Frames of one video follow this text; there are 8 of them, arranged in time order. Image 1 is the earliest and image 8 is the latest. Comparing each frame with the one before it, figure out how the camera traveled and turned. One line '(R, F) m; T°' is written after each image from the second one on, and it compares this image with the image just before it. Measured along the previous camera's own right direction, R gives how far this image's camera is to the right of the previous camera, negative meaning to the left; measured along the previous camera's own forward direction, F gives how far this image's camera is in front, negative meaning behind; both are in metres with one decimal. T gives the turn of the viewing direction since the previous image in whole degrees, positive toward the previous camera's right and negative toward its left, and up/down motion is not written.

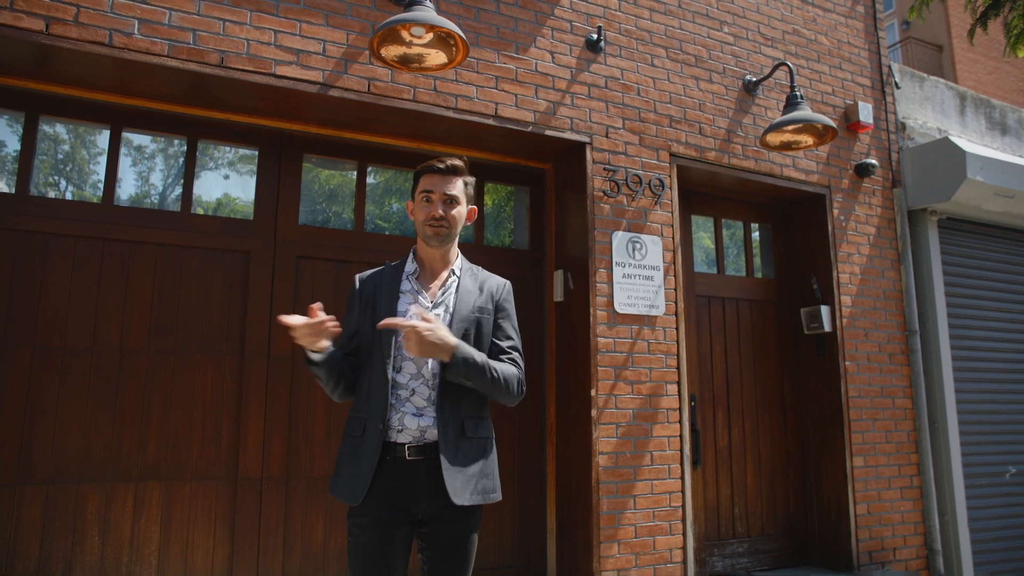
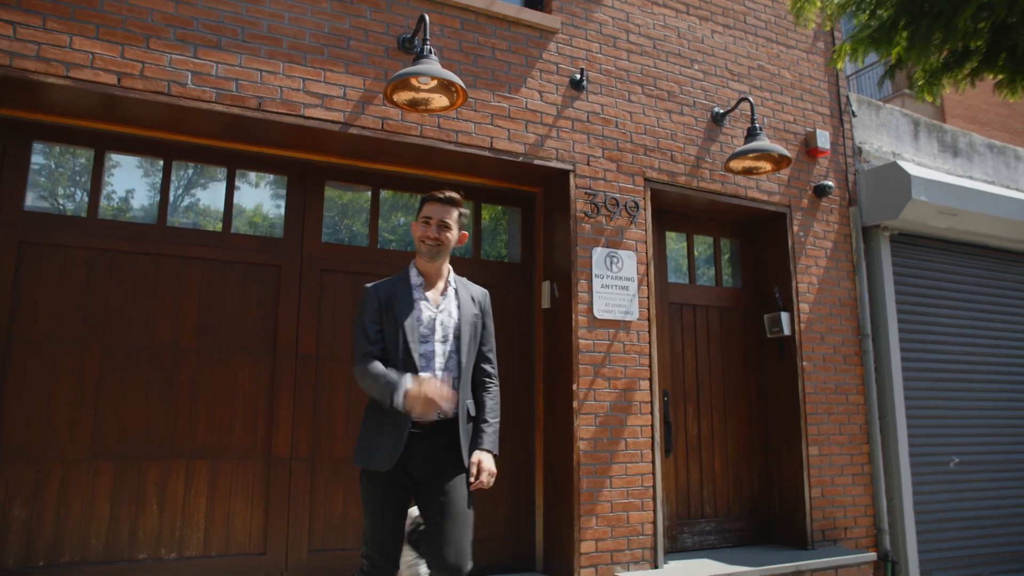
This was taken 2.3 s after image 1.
(0.0, -0.6) m; 0°
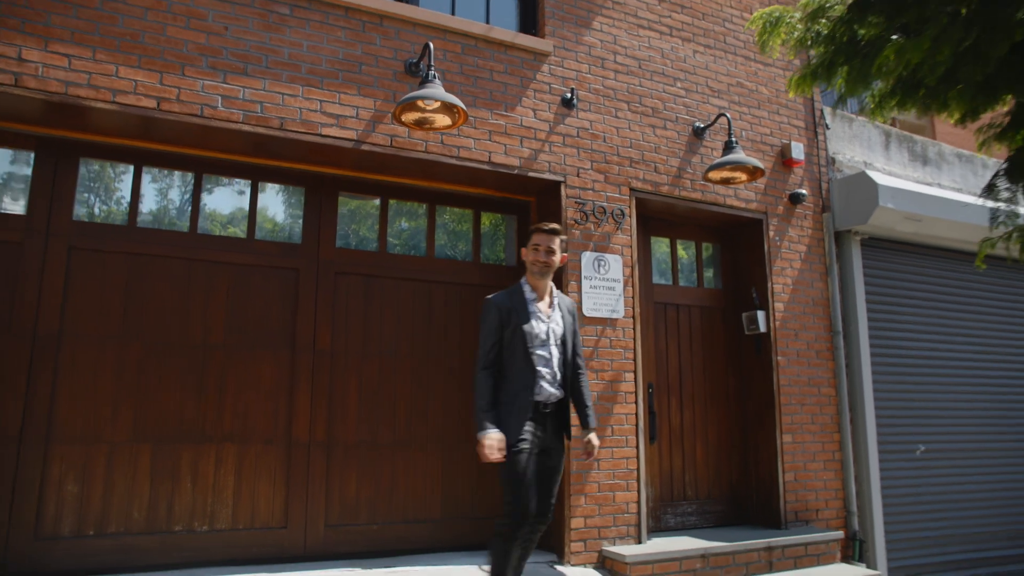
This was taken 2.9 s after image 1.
(0.0, -0.5) m; 0°
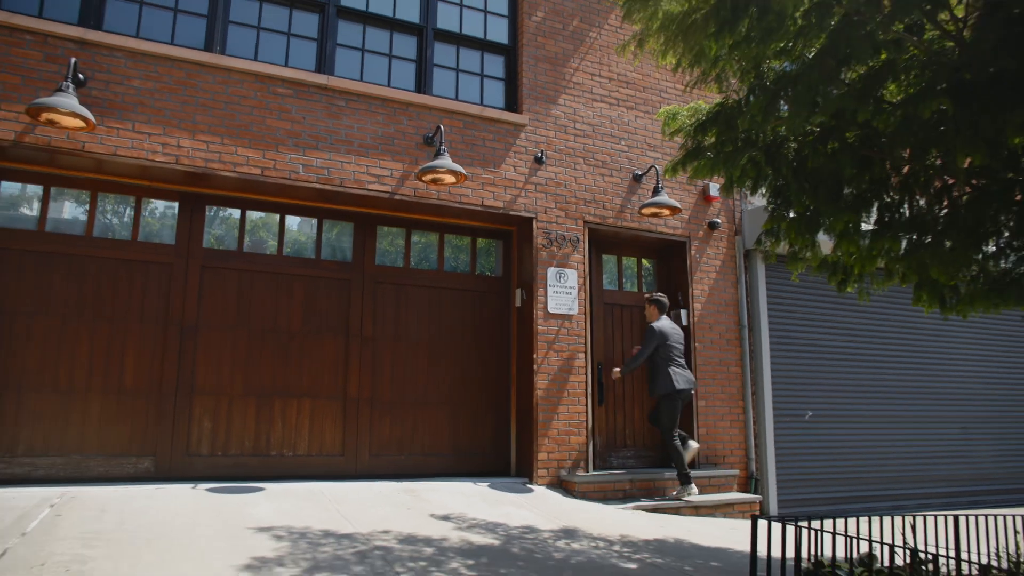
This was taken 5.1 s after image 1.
(+0.2, -2.2) m; 0°
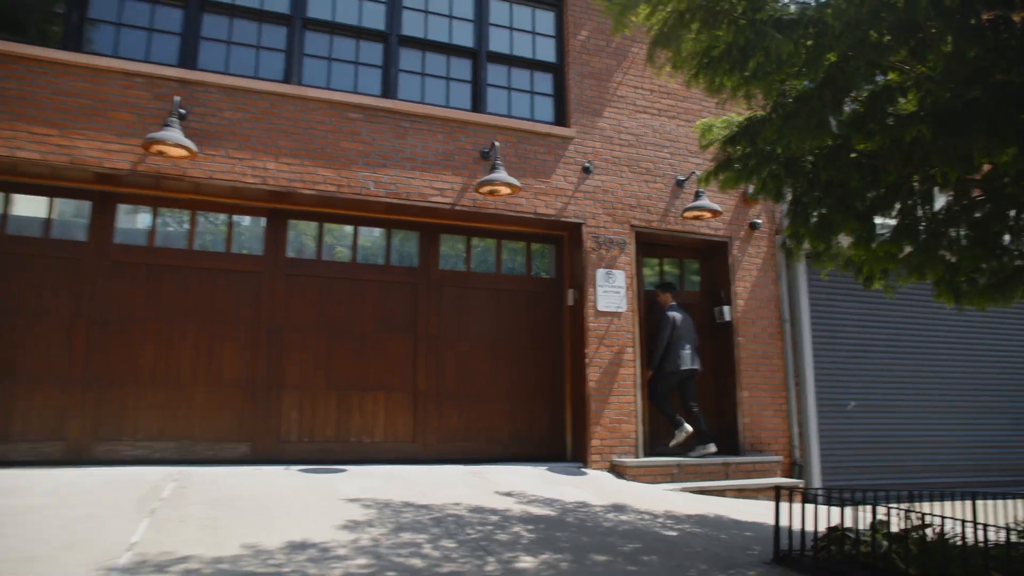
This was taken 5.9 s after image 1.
(0.0, -0.7) m; -4°
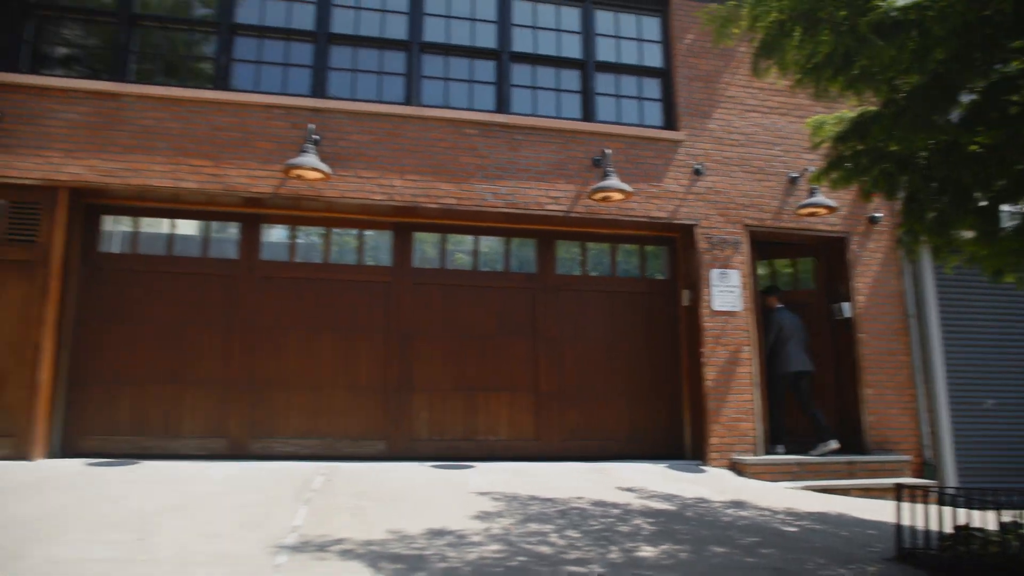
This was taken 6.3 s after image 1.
(0.0, -0.3) m; -8°
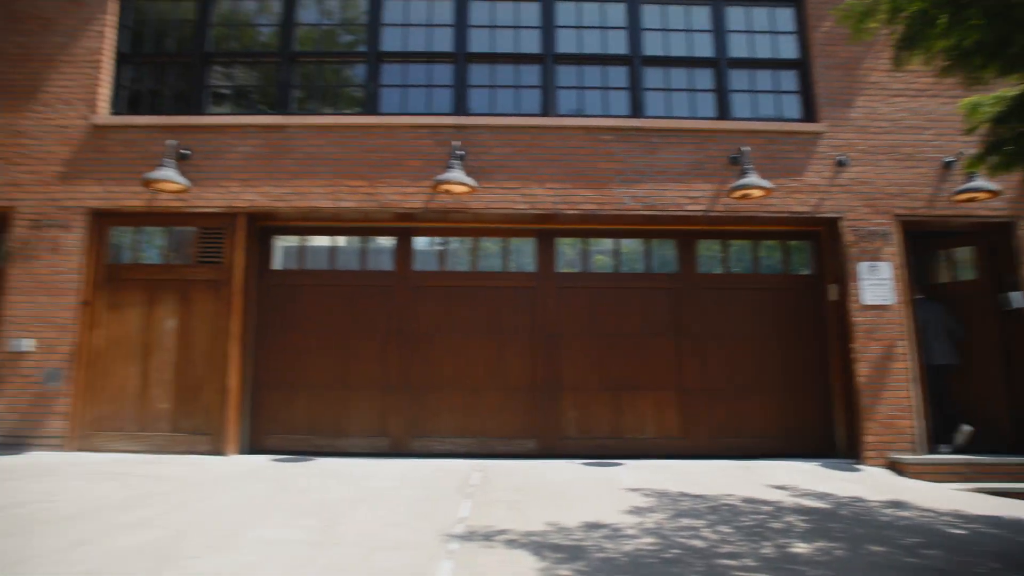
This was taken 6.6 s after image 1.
(0.0, -0.2) m; -10°
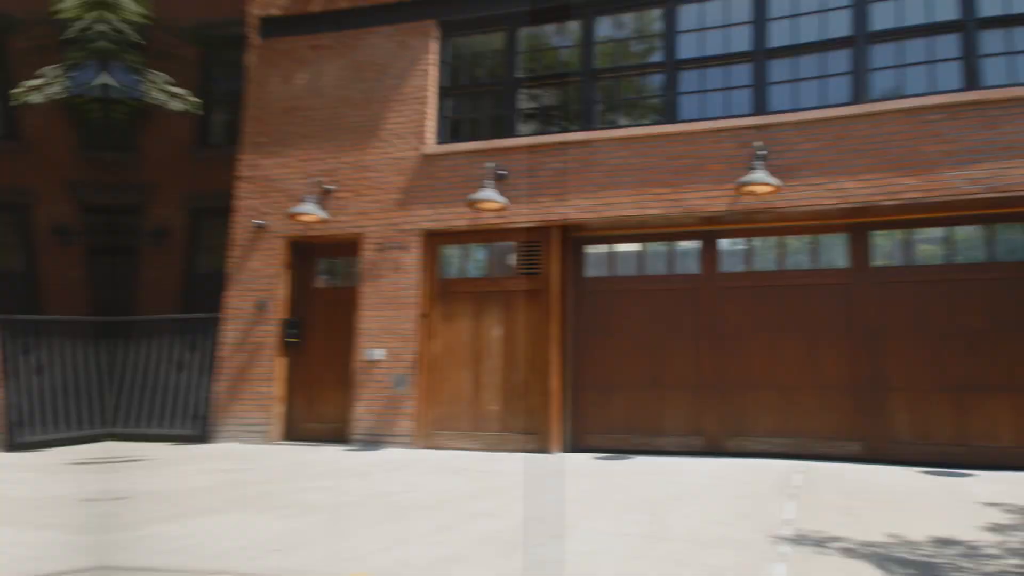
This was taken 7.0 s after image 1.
(-1.8, -0.8) m; -3°
